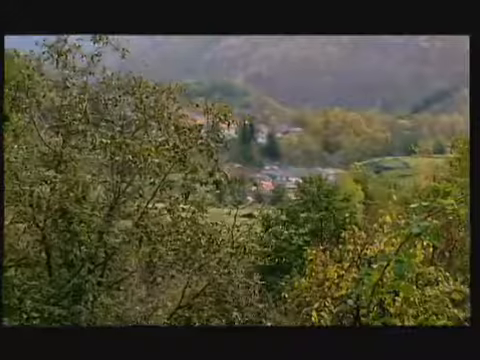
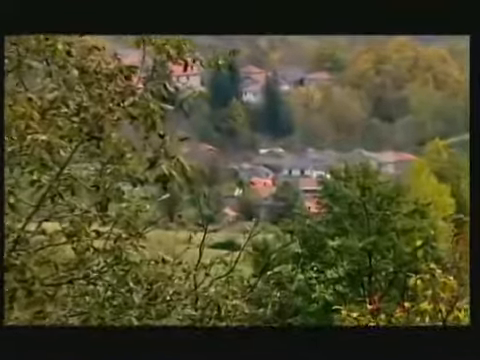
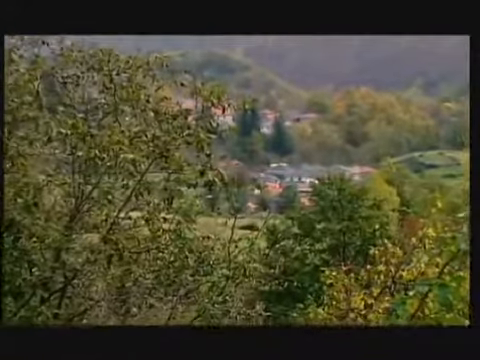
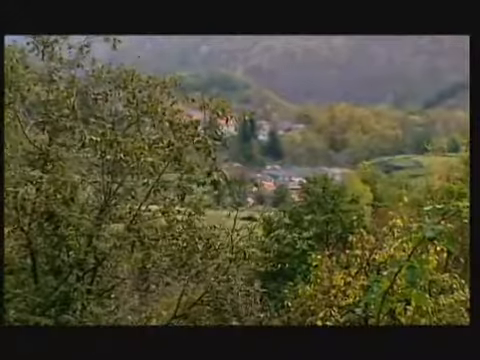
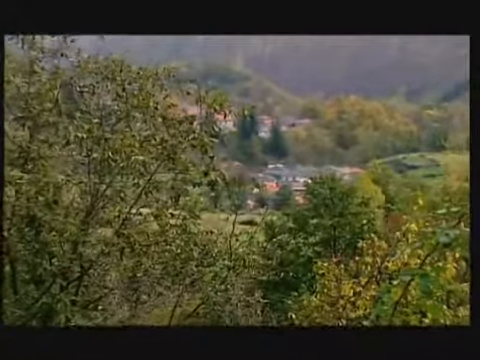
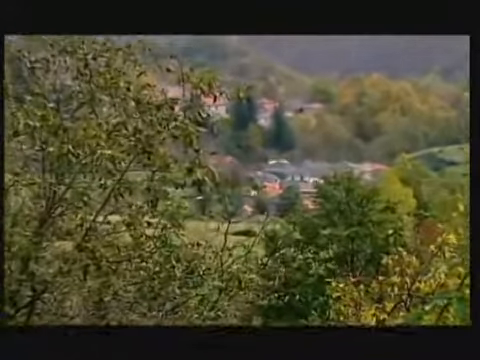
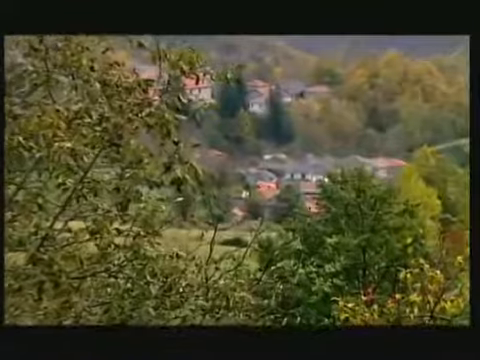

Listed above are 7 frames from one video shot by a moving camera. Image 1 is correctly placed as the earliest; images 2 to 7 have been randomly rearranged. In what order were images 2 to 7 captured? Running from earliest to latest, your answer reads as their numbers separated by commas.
4, 5, 3, 6, 7, 2
